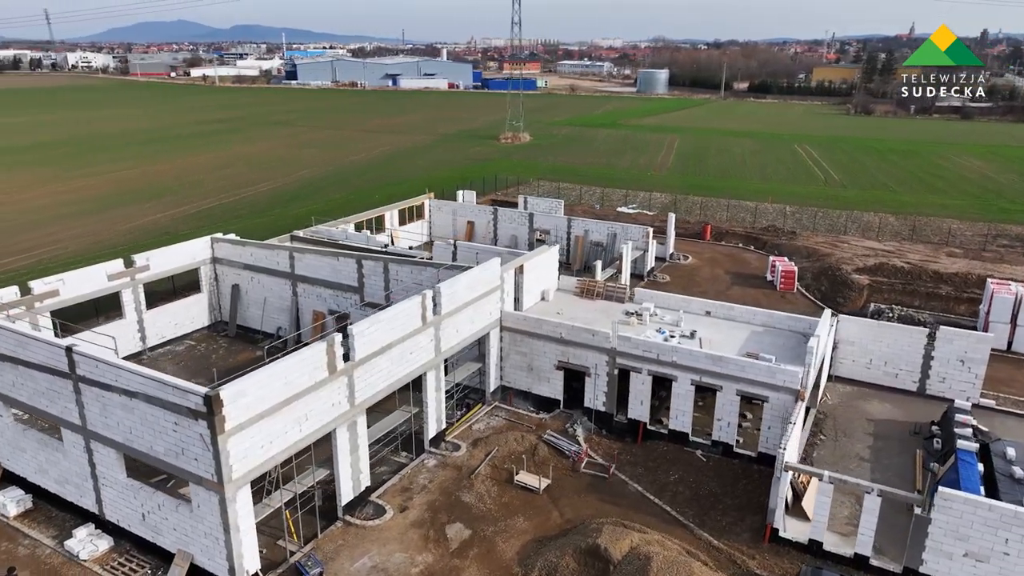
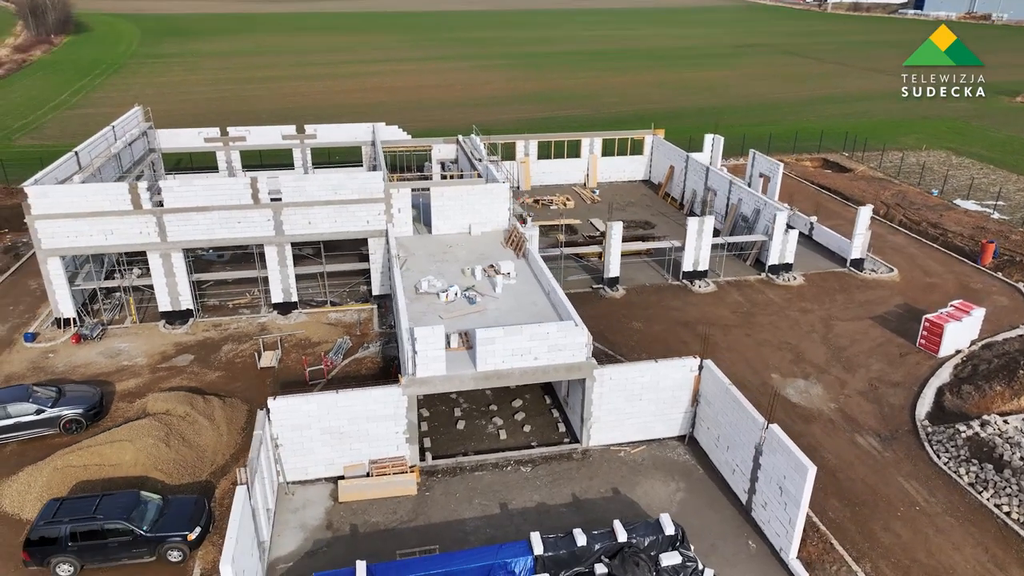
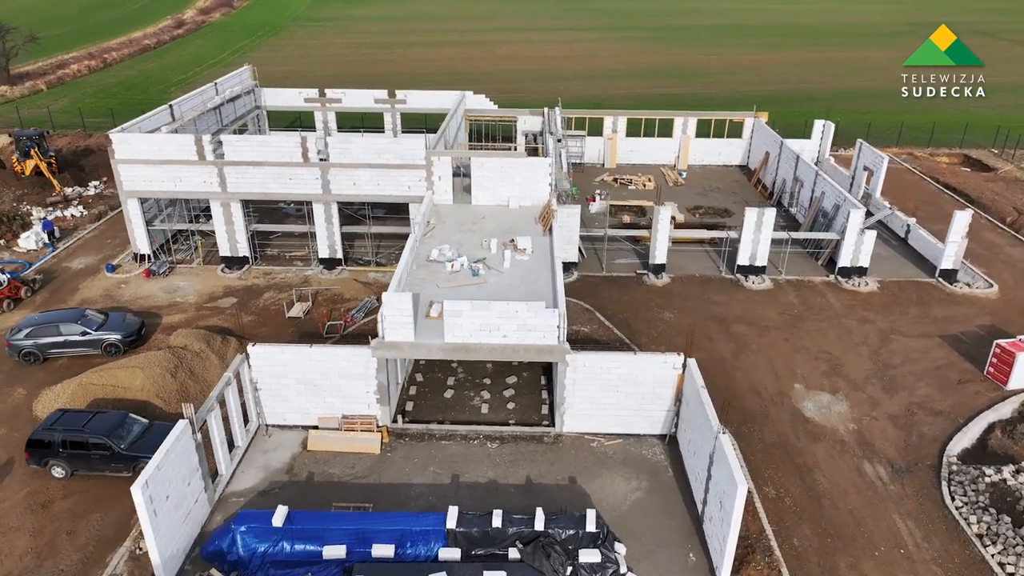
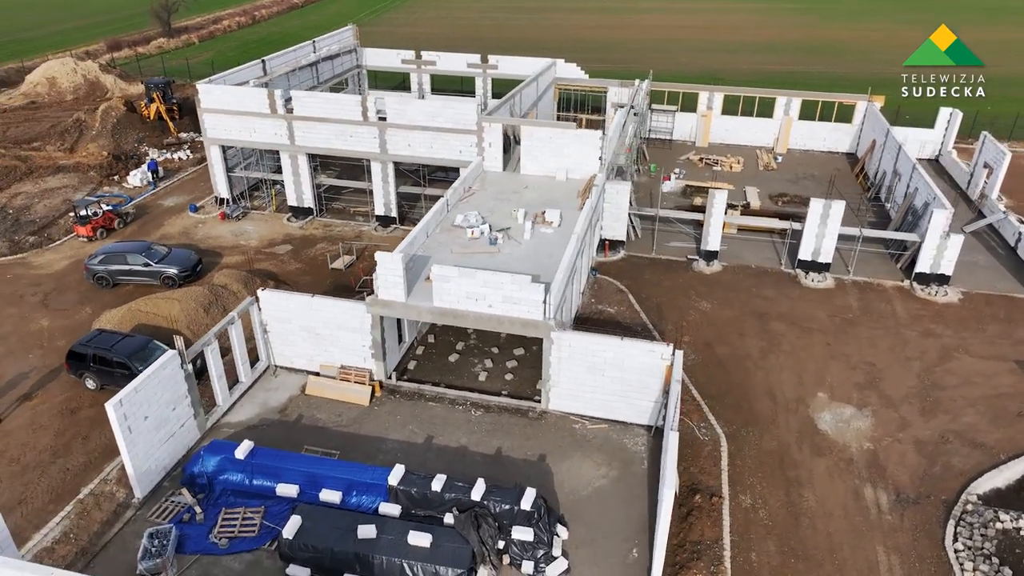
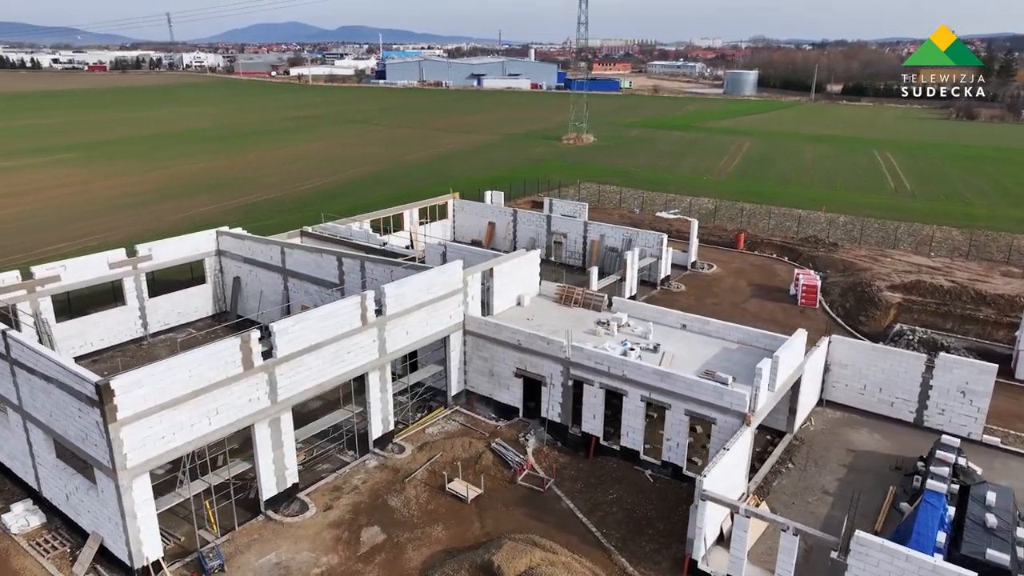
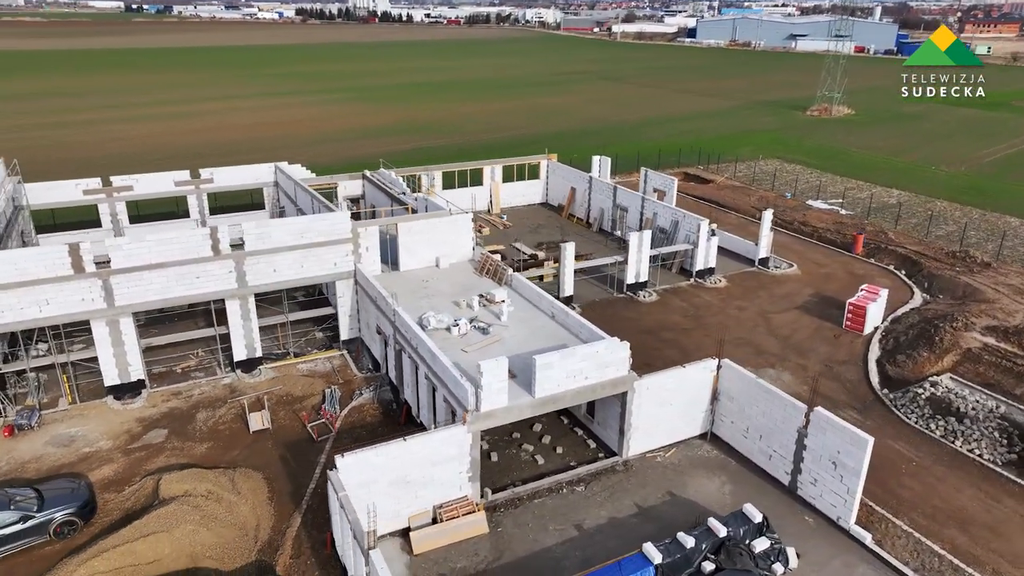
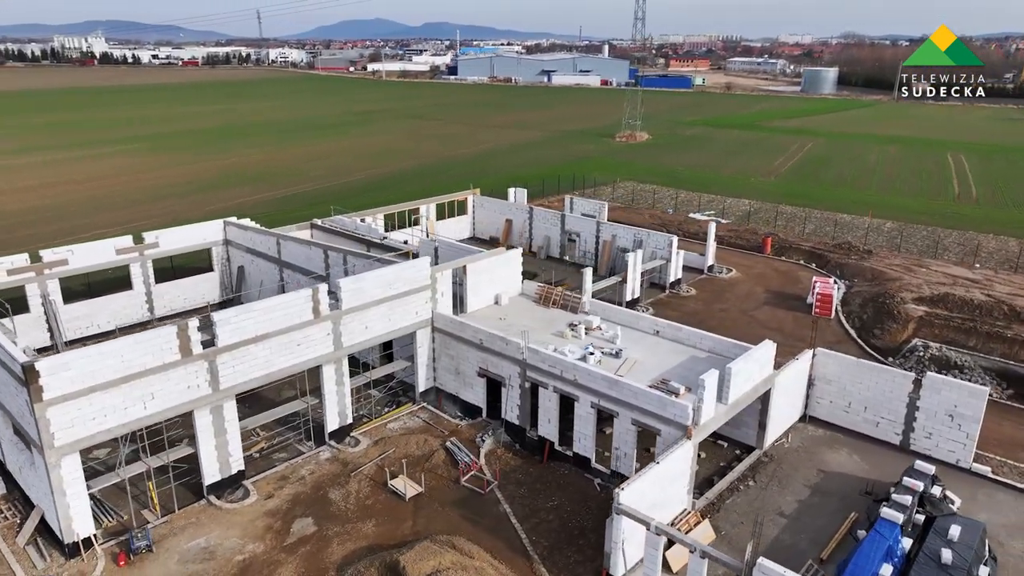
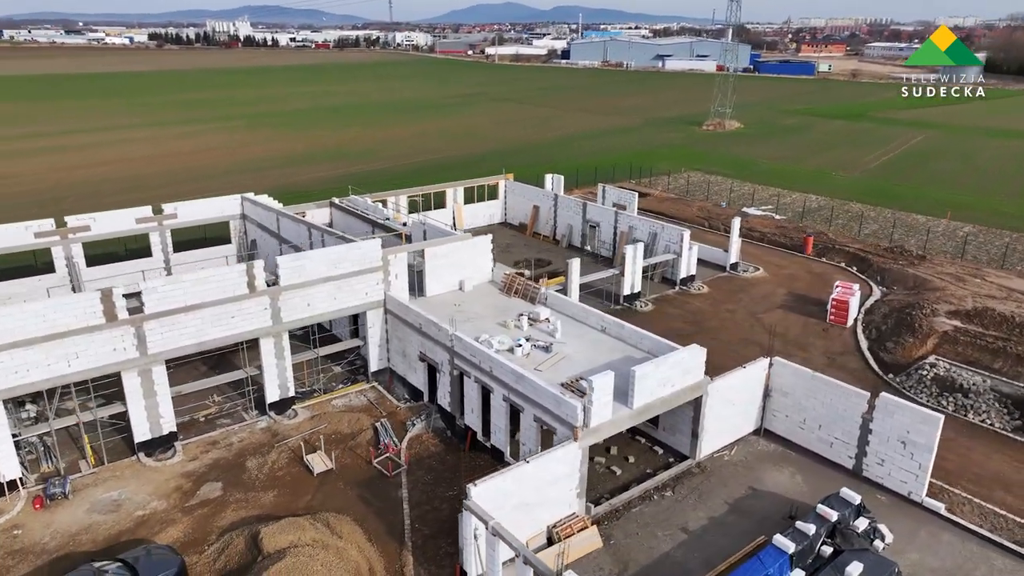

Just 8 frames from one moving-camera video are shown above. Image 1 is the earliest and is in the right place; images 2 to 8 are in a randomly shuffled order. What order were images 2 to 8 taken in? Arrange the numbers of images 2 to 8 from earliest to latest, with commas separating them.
5, 7, 8, 6, 2, 3, 4
